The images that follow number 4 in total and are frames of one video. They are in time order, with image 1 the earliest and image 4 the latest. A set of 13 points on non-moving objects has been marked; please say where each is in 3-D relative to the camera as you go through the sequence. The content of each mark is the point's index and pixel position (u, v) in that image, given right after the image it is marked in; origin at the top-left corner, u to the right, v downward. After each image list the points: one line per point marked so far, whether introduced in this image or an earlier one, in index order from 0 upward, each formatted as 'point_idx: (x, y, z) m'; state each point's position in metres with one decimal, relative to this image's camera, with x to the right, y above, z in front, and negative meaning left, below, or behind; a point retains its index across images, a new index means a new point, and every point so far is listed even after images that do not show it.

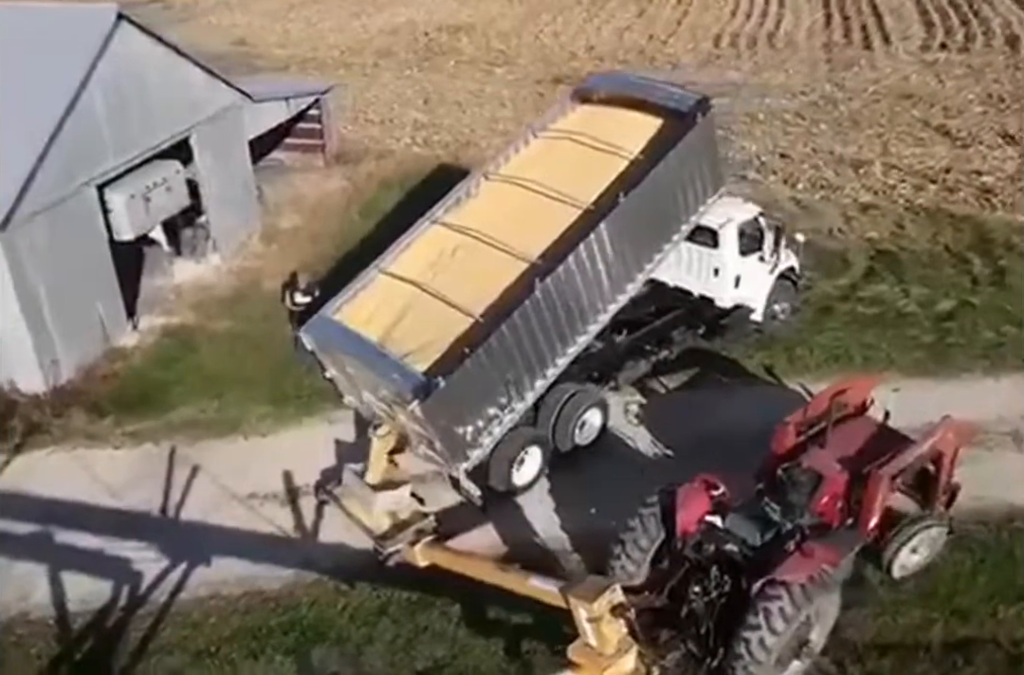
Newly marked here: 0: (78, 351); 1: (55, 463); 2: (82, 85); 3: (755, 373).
0: (-5.8, -0.2, +12.0) m
1: (-5.4, -1.4, +10.5) m
2: (-5.6, +3.3, +11.7) m
3: (+3.4, -0.5, +12.7) m
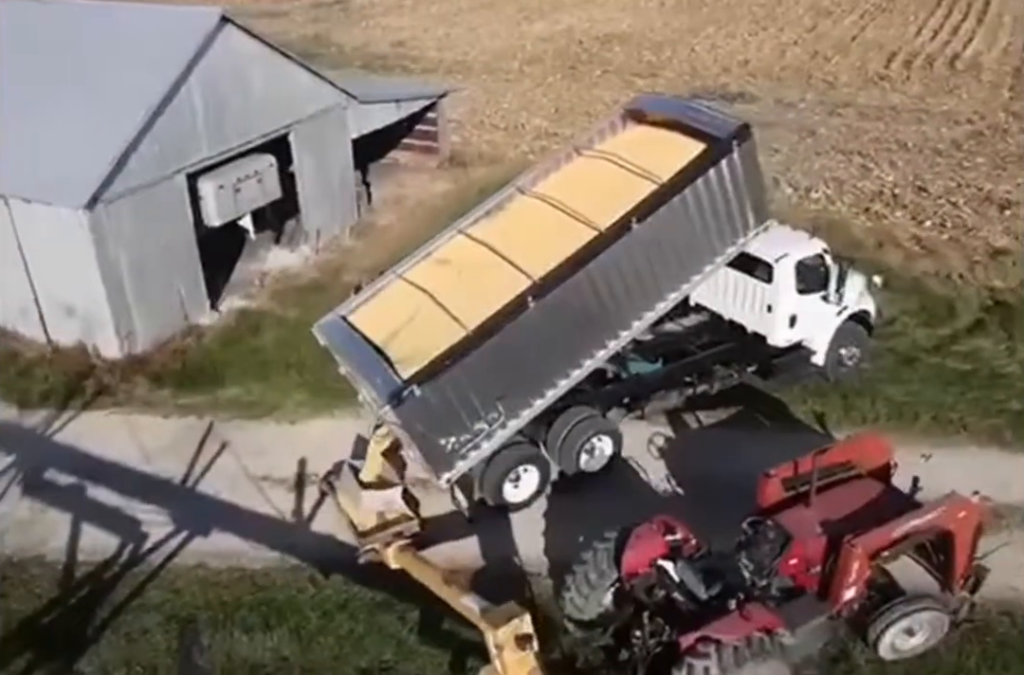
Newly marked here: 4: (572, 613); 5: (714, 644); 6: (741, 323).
0: (-5.2, +0.2, +13.1) m
1: (-5.2, -1.1, +11.6) m
2: (-4.7, +3.7, +12.7) m
3: (+3.9, -1.1, +12.1) m
4: (+0.6, -2.6, +8.4) m
5: (+1.6, -2.4, +7.1) m
6: (+3.2, +0.2, +12.5) m
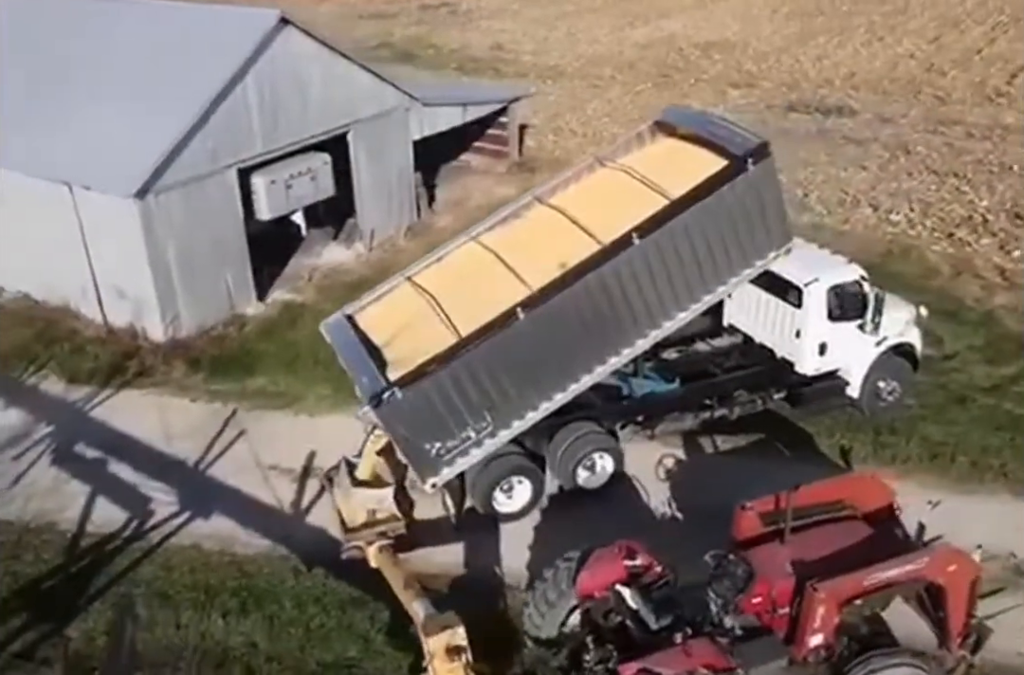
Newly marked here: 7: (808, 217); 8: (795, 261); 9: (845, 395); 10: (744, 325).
0: (-4.8, +0.4, +13.7) m
1: (-5.1, -0.9, +12.2) m
2: (-4.1, +3.8, +13.3) m
3: (+4.0, -1.5, +11.5) m
4: (+0.2, -2.7, +8.3) m
5: (+1.1, -2.6, +6.9) m
6: (+3.5, -0.1, +12.1) m
7: (+6.3, +2.6, +19.2) m
8: (+3.7, +1.0, +11.8) m
9: (+4.5, -0.8, +12.1) m
10: (+3.2, +0.2, +12.4) m
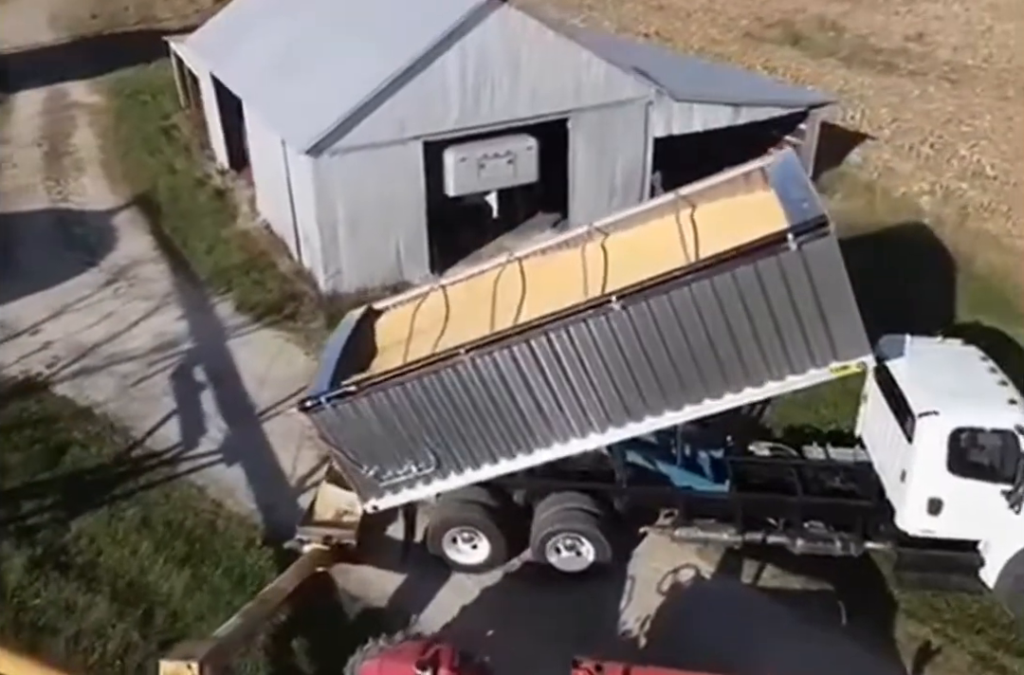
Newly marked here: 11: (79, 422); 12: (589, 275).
0: (-2.4, +1.0, +14.4) m
1: (-3.6, -0.1, +13.3) m
2: (-1.2, +4.2, +13.3) m
3: (+3.7, -2.9, +8.5) m
4: (-1.4, -3.1, +7.6) m
5: (-1.3, -3.1, +6.0) m
6: (+3.8, -1.5, +9.1) m
7: (+10.2, +0.3, +13.8) m
8: (+4.1, -0.4, +8.6) m
9: (+4.5, -2.3, +8.8) m
10: (+3.8, -1.1, +9.5) m
11: (-5.6, -1.1, +11.7) m
12: (+0.8, +0.6, +9.0) m
